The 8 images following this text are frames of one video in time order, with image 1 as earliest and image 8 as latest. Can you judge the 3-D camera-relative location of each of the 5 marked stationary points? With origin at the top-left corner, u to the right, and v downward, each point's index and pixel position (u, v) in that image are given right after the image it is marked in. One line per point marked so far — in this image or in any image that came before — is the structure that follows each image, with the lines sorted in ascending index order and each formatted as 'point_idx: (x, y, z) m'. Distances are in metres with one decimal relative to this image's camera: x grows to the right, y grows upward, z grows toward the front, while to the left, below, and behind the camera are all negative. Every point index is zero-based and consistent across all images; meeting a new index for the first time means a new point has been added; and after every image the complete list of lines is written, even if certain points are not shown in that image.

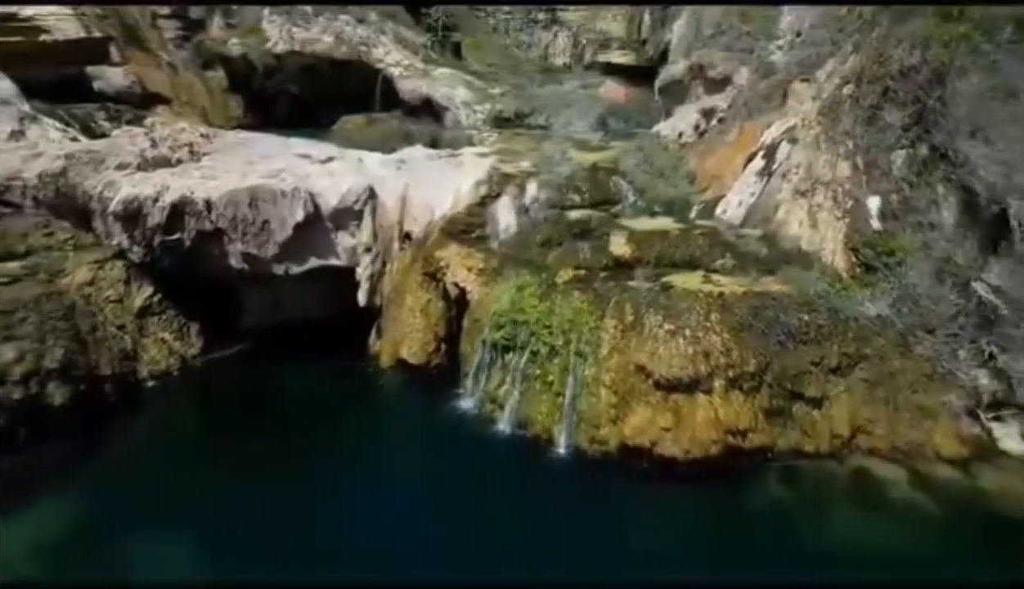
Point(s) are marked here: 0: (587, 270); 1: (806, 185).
0: (+0.2, +0.1, +4.2) m
1: (+0.8, +0.3, +4.4) m
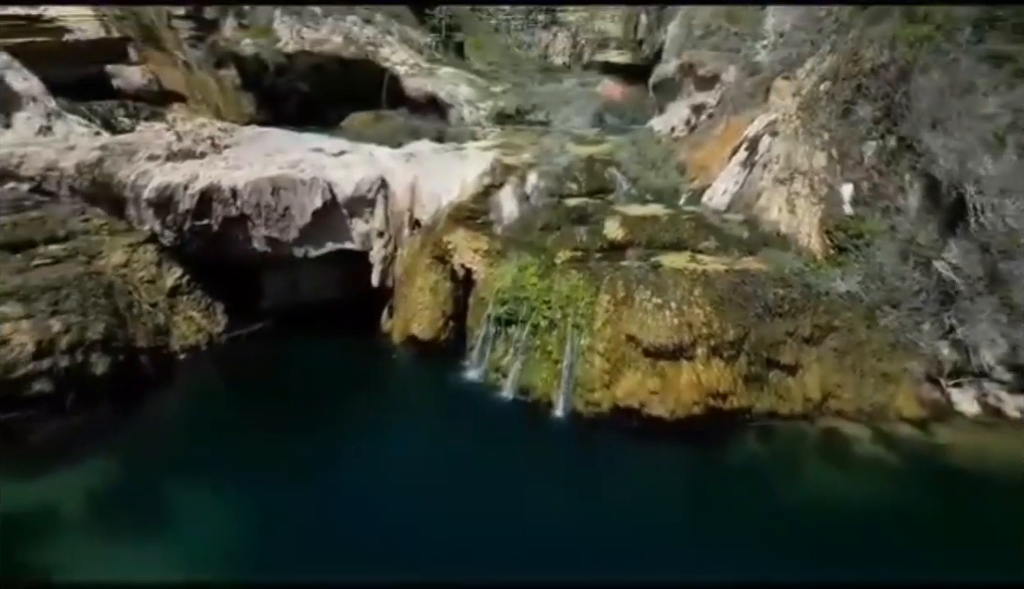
0: (+0.2, +0.1, +4.5) m
1: (+0.8, +0.4, +4.7) m
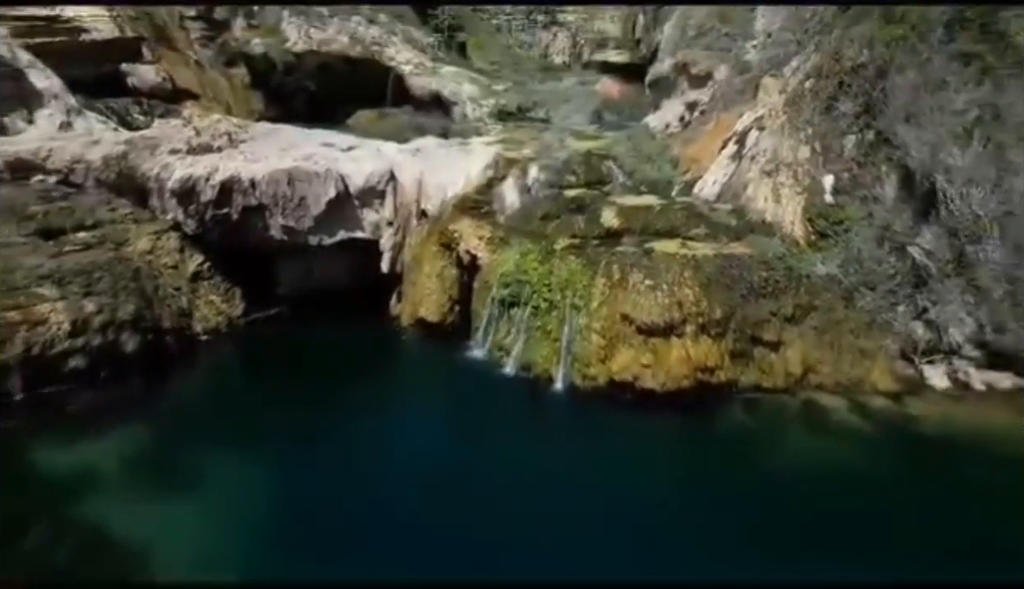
0: (+0.2, +0.2, +4.7) m
1: (+0.8, +0.4, +4.9) m
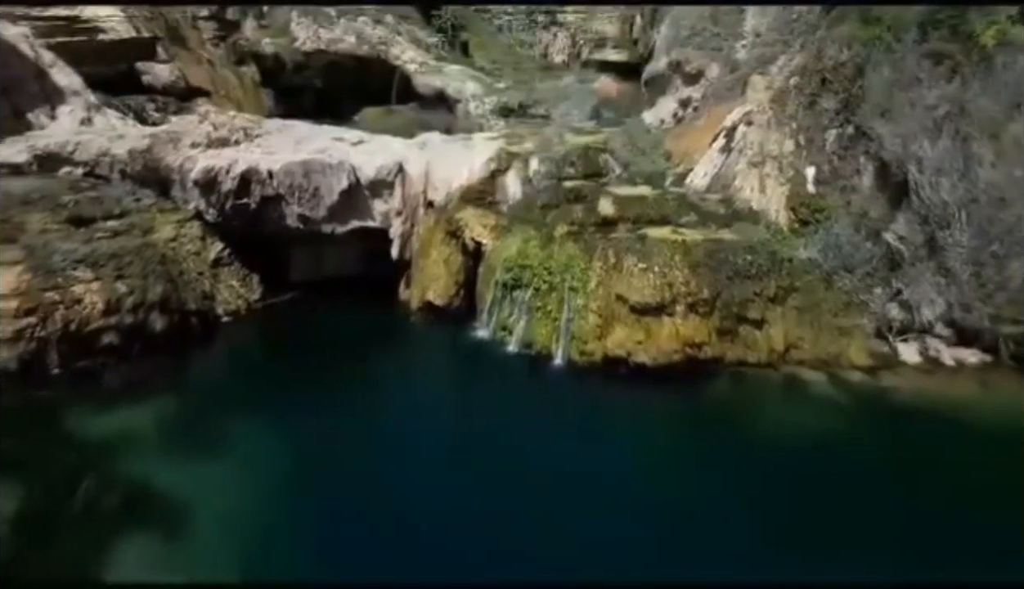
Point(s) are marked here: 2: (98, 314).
0: (+0.2, +0.2, +5.0) m
1: (+0.8, +0.5, +5.2) m
2: (-1.0, 0.0, +3.7) m
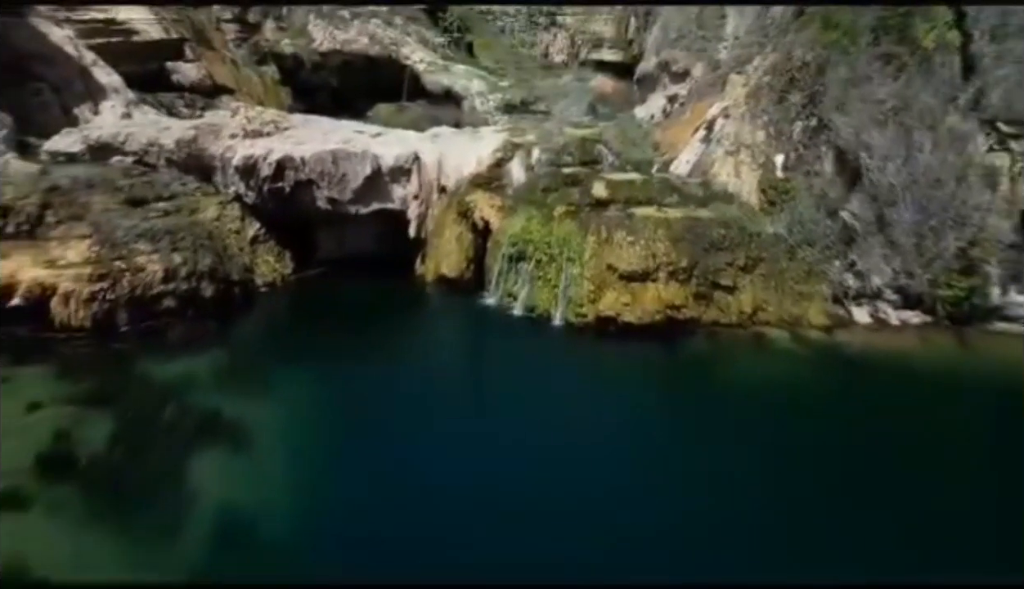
0: (+0.2, +0.3, +5.5) m
1: (+0.8, +0.5, +5.7) m
2: (-0.9, 0.0, +4.2) m
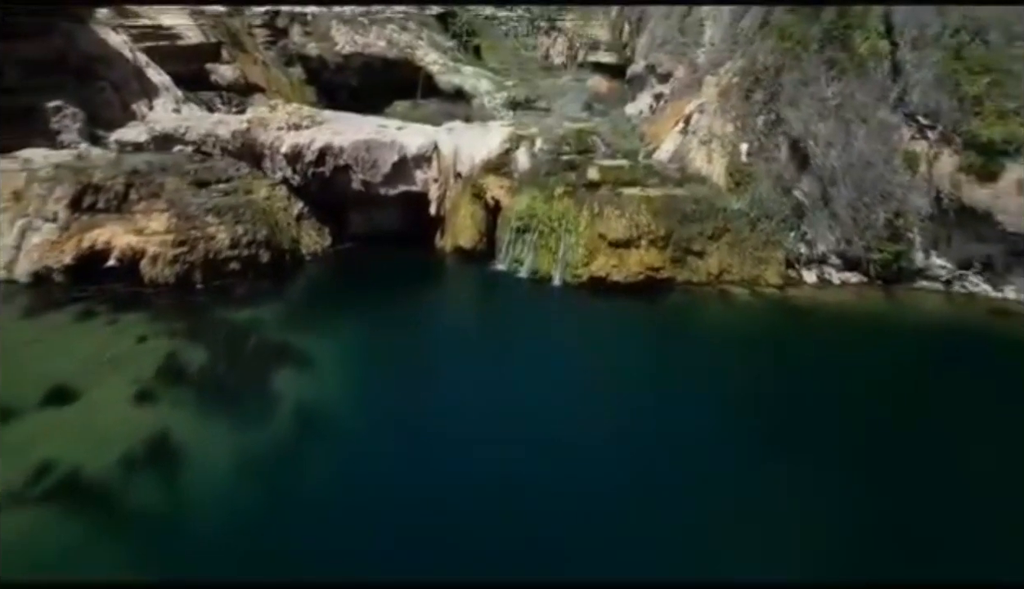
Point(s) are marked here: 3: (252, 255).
0: (+0.3, +0.4, +6.3) m
1: (+0.8, +0.6, +6.5) m
2: (-0.9, +0.1, +5.0) m
3: (-0.8, +0.1, +5.0) m
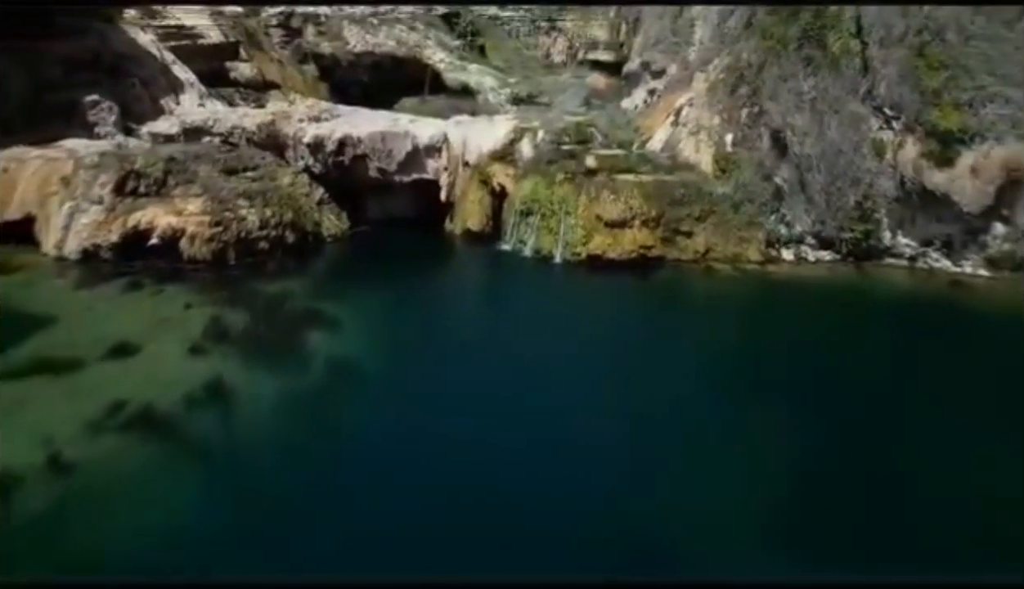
0: (+0.3, +0.5, +6.8) m
1: (+0.9, +0.7, +7.0) m
2: (-0.9, +0.2, +5.5) m
3: (-0.8, +0.2, +5.5) m
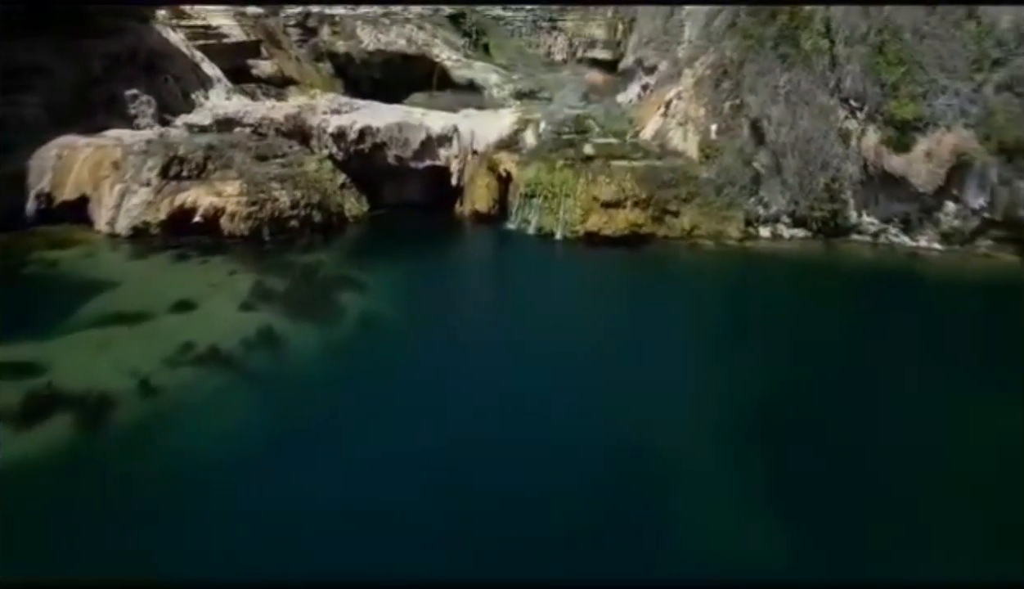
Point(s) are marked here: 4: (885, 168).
0: (+0.3, +0.6, +7.4) m
1: (+0.9, +0.8, +7.6) m
2: (-0.9, +0.3, +6.1) m
3: (-0.8, +0.3, +6.1) m
4: (+1.5, +0.5, +6.2) m
